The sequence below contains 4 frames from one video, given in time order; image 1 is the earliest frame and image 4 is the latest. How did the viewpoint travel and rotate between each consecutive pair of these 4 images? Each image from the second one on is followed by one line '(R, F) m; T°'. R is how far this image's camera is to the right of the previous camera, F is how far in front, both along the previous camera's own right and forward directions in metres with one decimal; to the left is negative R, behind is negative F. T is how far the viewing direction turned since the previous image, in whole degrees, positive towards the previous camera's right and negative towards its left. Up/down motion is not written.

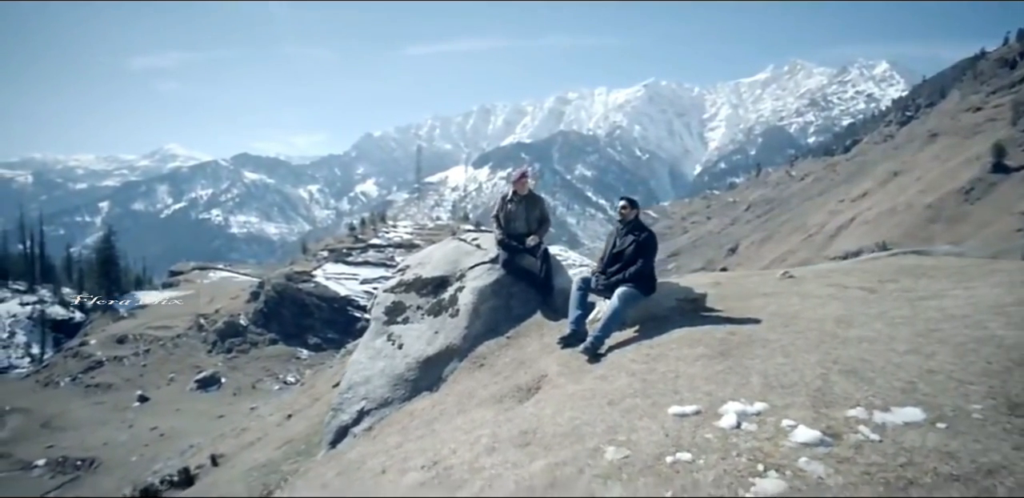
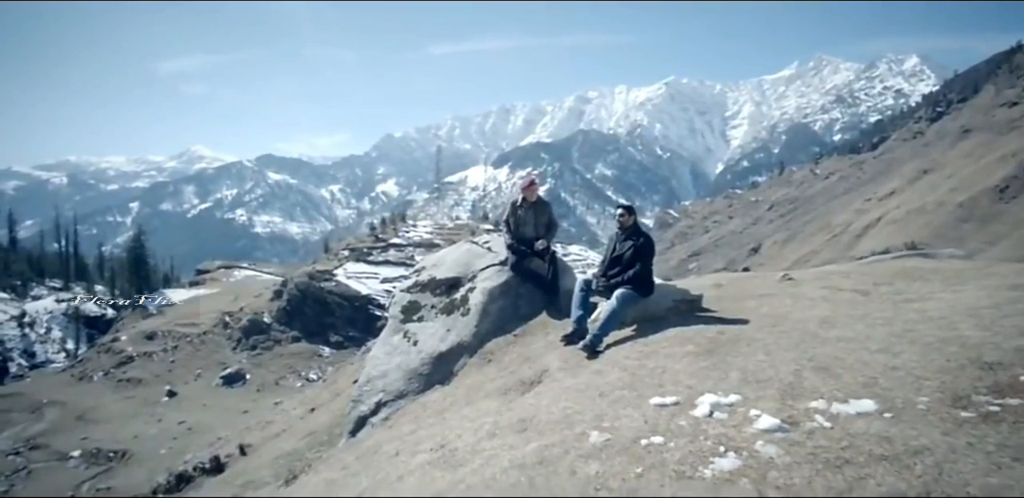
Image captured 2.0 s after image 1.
(+0.3, -1.3) m; -2°
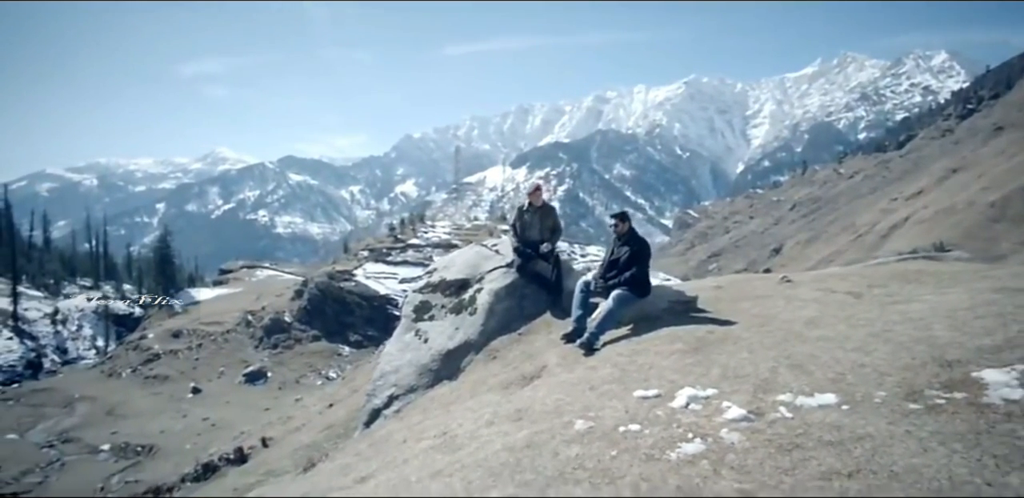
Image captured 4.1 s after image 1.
(+0.4, -1.2) m; -1°
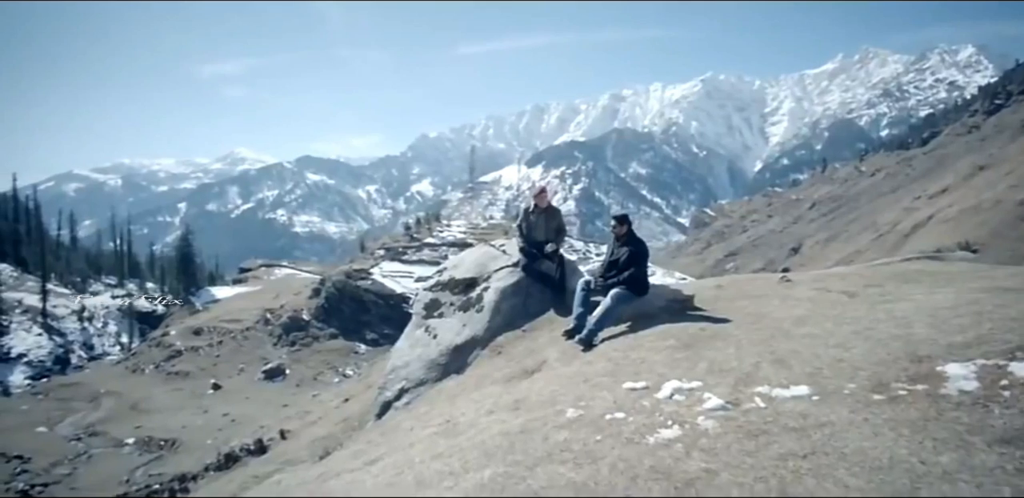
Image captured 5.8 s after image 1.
(+0.3, -1.0) m; -1°
